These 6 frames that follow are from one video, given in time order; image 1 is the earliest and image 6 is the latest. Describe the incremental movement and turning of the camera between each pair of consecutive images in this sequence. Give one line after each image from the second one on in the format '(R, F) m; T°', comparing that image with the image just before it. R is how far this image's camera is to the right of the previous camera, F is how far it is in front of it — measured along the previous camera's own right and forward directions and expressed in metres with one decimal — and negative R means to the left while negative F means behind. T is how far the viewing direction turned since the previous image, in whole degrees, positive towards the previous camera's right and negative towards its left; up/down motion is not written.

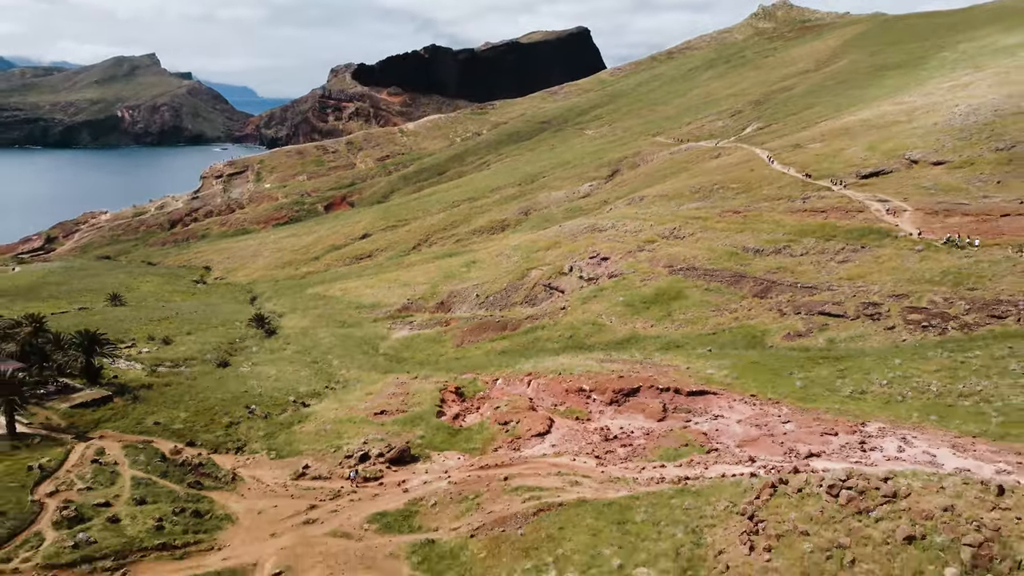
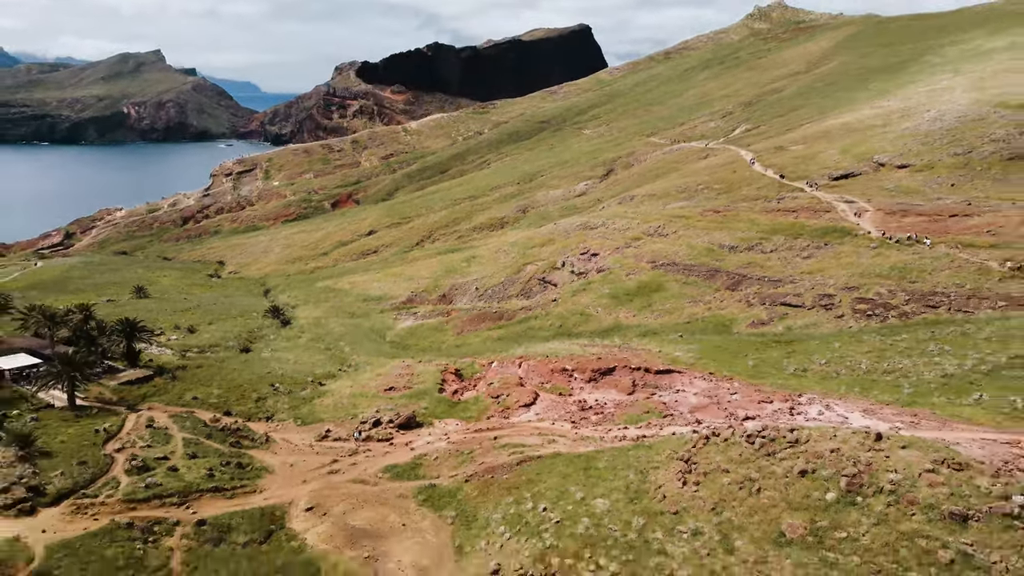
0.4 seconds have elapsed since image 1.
(+0.2, -2.3) m; 0°
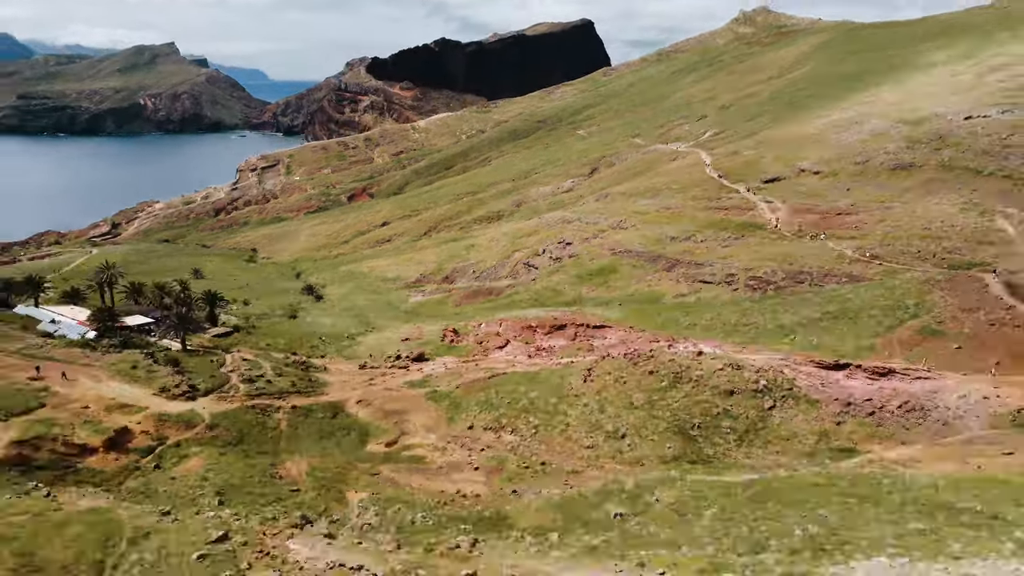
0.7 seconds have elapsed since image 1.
(+0.8, -7.2) m; -1°
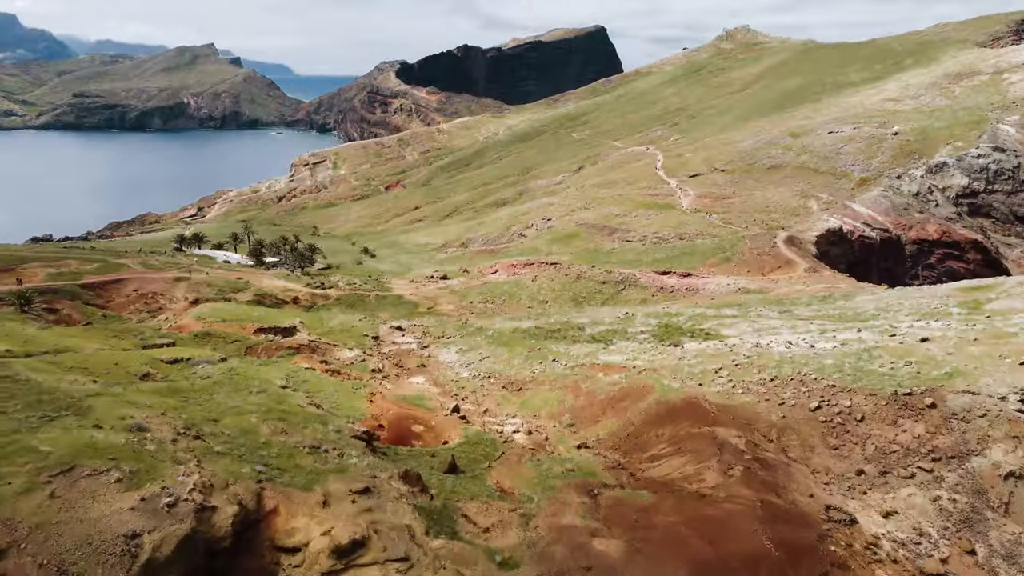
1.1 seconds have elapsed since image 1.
(+1.7, -15.7) m; -2°
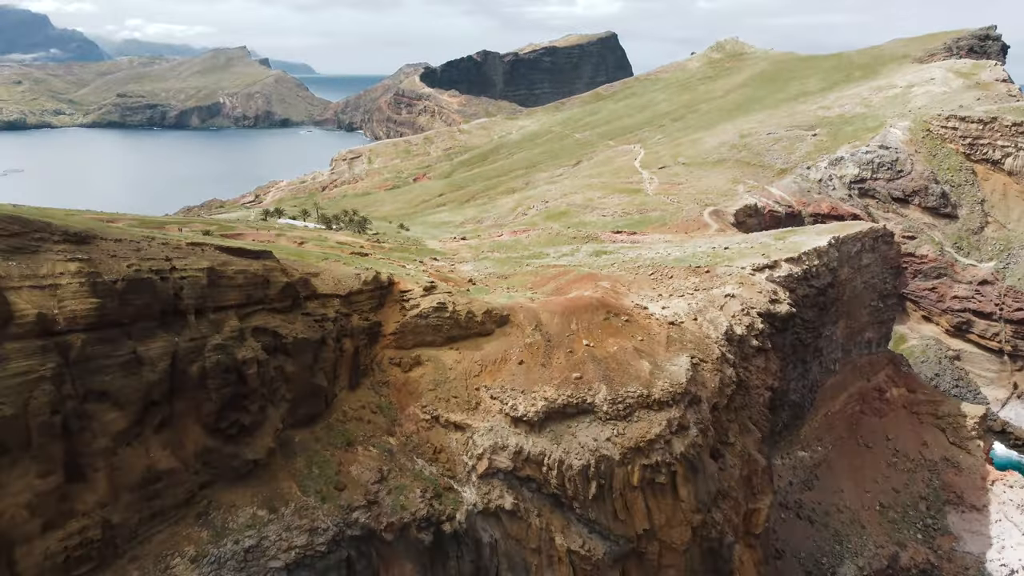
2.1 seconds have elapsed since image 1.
(+1.1, -14.1) m; -1°
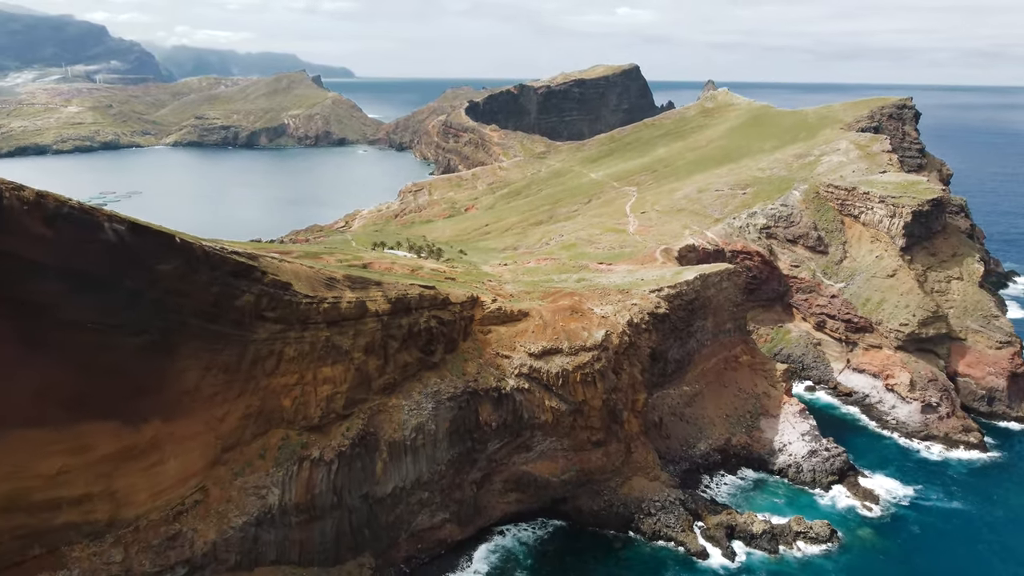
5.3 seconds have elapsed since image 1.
(+1.1, -29.4) m; -3°
